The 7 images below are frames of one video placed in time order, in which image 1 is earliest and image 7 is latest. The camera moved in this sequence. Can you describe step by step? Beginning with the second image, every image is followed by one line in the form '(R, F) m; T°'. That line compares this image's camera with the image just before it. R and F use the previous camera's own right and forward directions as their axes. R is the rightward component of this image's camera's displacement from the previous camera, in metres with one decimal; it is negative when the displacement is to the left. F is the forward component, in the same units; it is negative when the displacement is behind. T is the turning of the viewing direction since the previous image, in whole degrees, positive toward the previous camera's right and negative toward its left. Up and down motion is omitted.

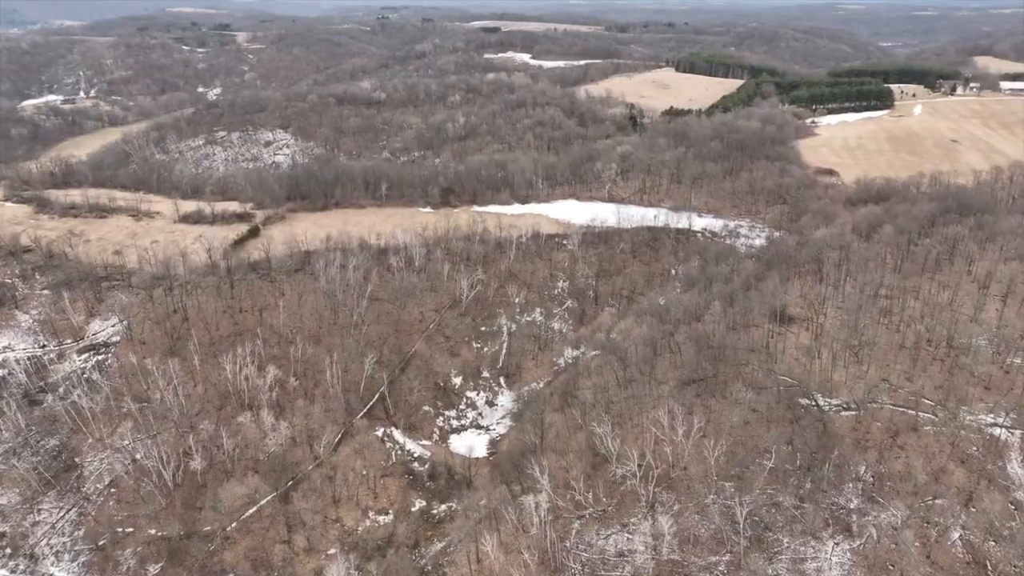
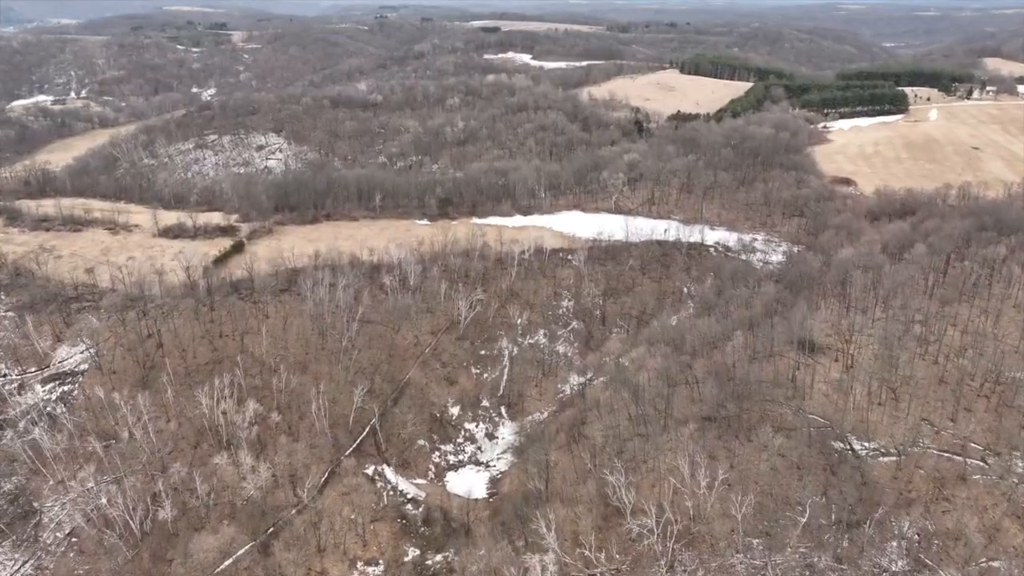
(-0.2, +3.4) m; 0°
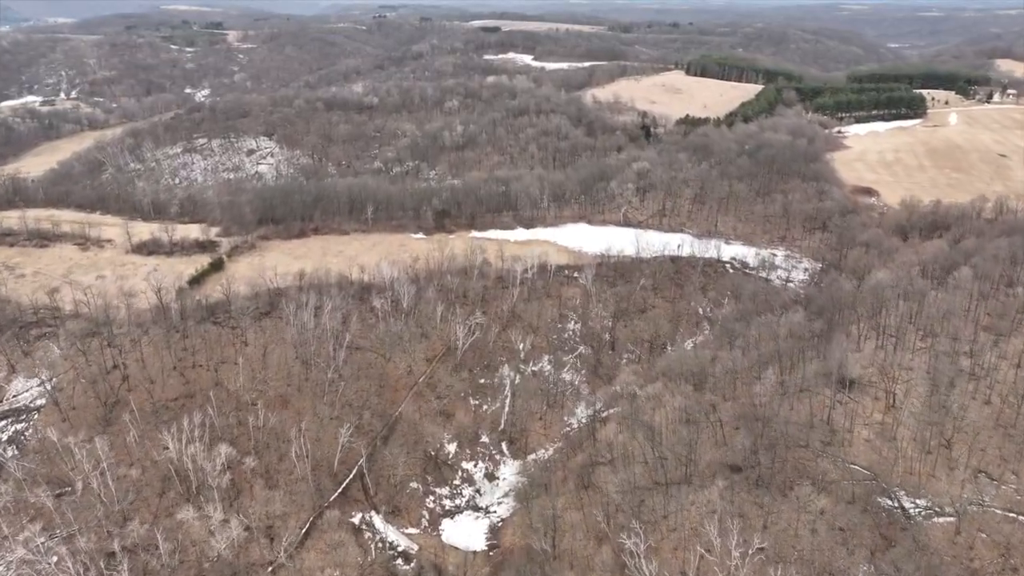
(-0.2, +3.8) m; 0°
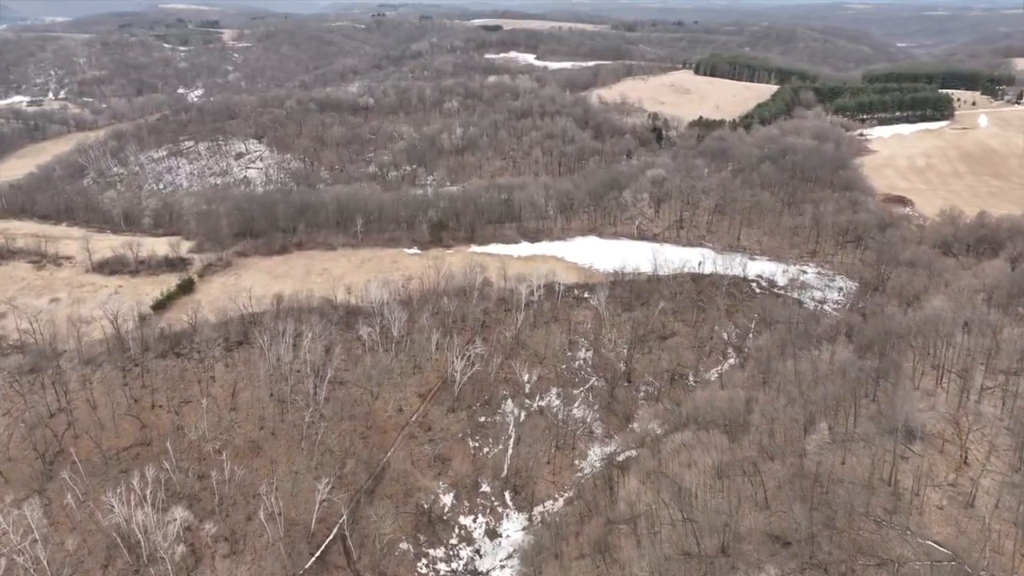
(-0.2, +4.8) m; 0°
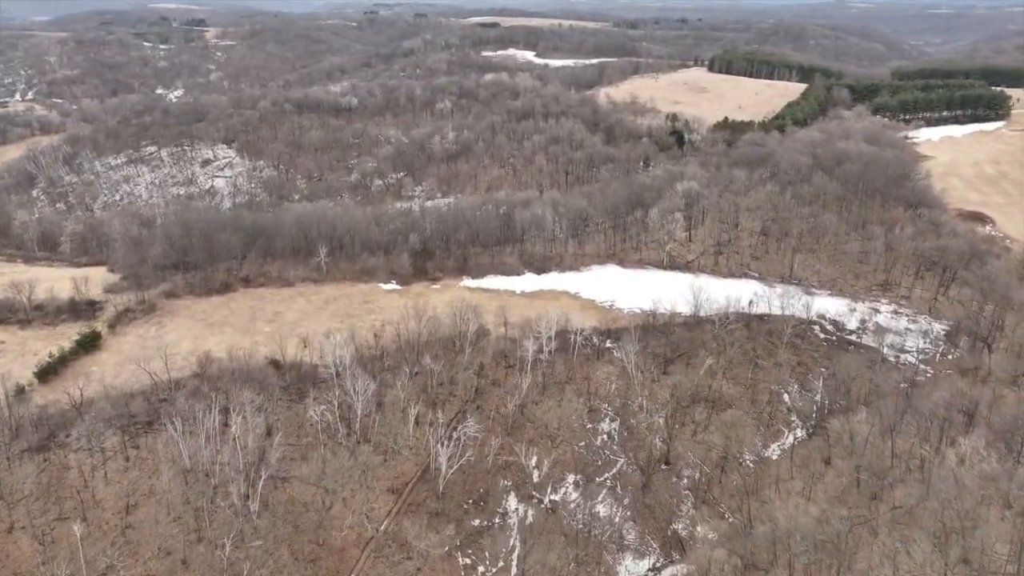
(-0.2, +9.5) m; 0°
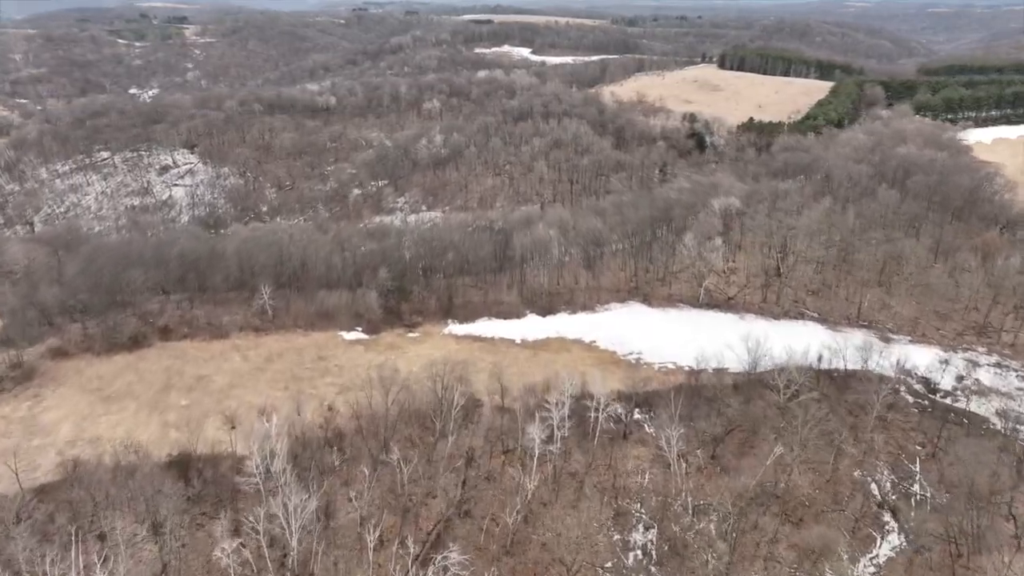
(-0.1, +8.5) m; 0°
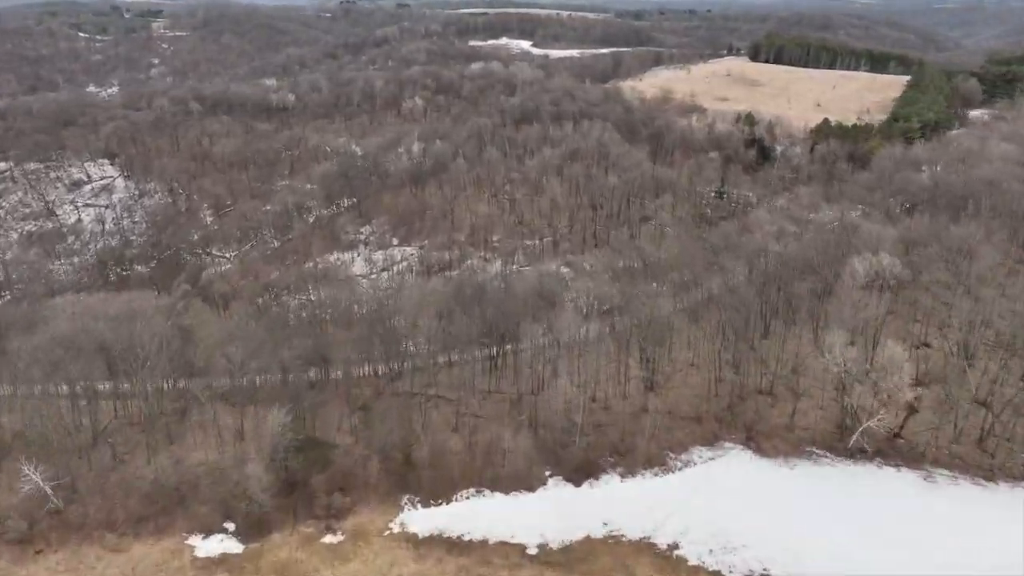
(-0.2, +14.7) m; 0°
